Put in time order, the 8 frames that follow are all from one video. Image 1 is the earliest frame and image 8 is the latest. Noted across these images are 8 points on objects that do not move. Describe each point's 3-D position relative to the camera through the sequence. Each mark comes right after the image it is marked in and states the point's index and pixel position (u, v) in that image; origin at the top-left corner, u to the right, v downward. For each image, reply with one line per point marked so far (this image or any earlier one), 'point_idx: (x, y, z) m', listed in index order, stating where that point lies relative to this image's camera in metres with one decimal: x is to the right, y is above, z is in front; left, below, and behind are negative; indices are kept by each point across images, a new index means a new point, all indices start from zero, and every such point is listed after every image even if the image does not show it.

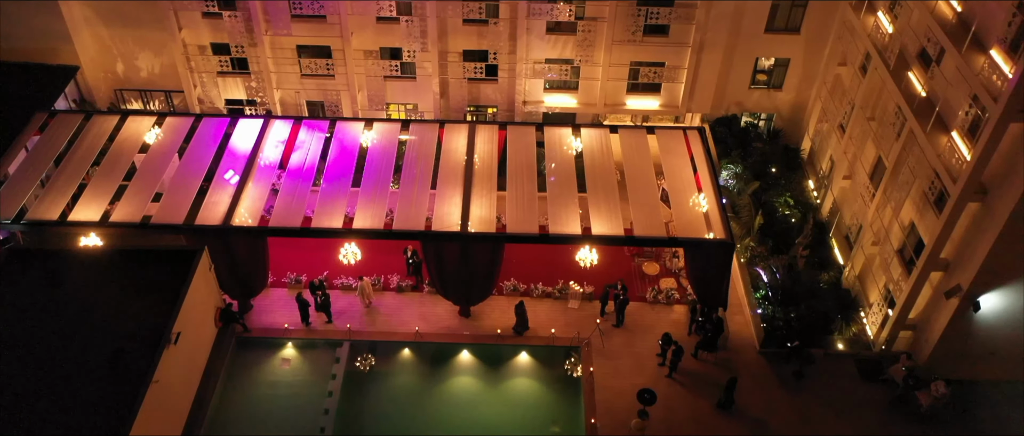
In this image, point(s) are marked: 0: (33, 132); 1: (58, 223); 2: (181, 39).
0: (-8.1, +1.5, +14.8) m
1: (-6.6, -0.1, +12.9) m
2: (-6.3, +3.4, +16.8) m
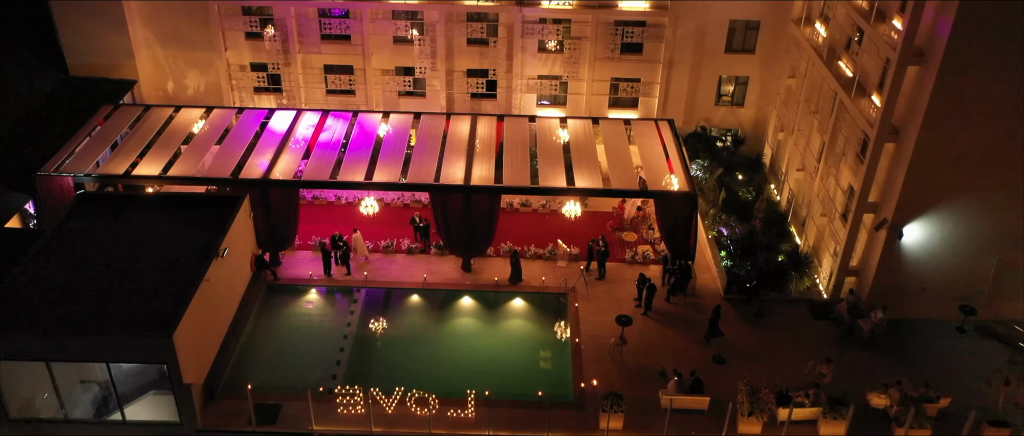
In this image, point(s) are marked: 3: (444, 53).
0: (-8.2, +2.0, +17.4) m
1: (-6.7, +0.7, +15.3) m
2: (-6.4, +3.5, +19.6) m
3: (-1.5, +3.6, +19.4) m
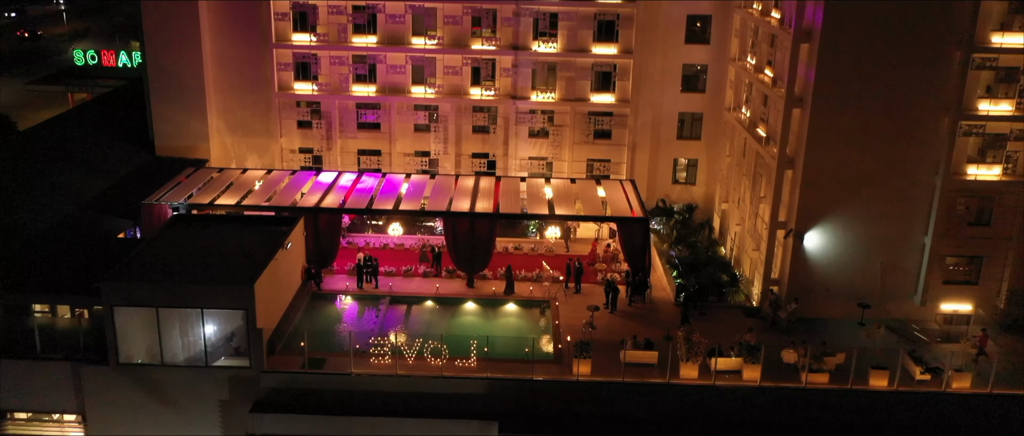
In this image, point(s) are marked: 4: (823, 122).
0: (-8.3, +1.1, +22.2) m
1: (-6.9, +0.3, +19.9) m
2: (-6.5, +2.1, +24.7) m
3: (-1.6, +2.2, +24.6) m
4: (+6.2, +1.9, +17.6) m
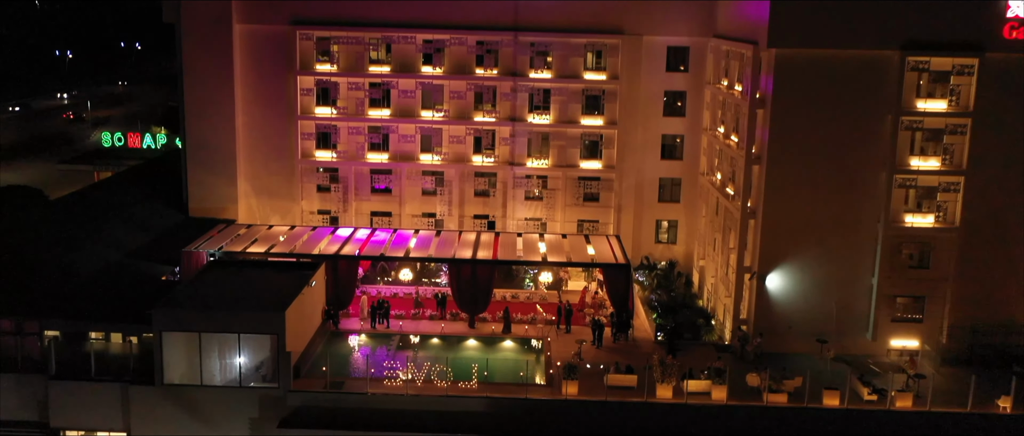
0: (-8.4, -0.4, +24.9) m
1: (-6.9, -0.9, +22.4) m
2: (-6.6, +0.4, +27.4) m
3: (-1.7, +0.5, +27.3) m
4: (+6.2, +0.9, +20.4) m
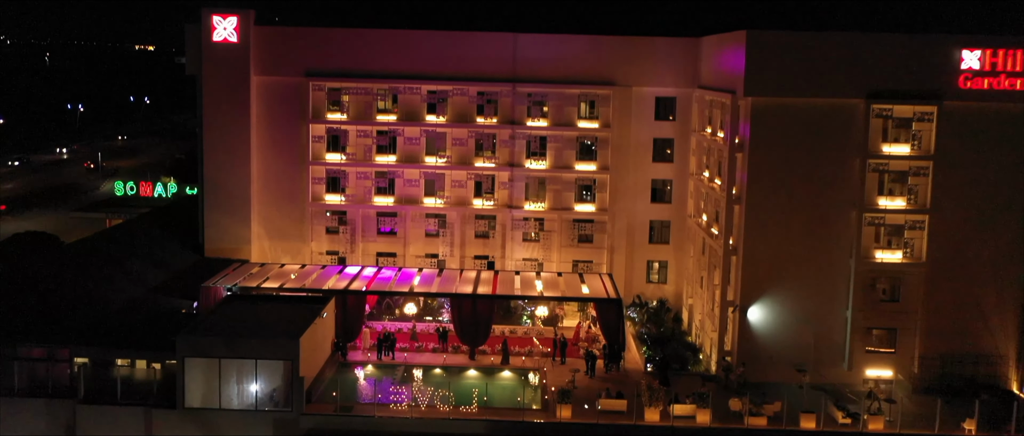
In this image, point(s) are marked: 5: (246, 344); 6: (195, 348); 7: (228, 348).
0: (-8.5, -1.6, +26.4) m
1: (-7.0, -1.9, +23.9) m
2: (-6.6, -0.9, +29.0) m
3: (-1.8, -0.8, +28.9) m
4: (+6.1, +0.1, +22.0) m
5: (-6.0, -2.9, +19.9) m
6: (-7.2, -2.9, +19.9) m
7: (-6.4, -2.9, +19.9) m
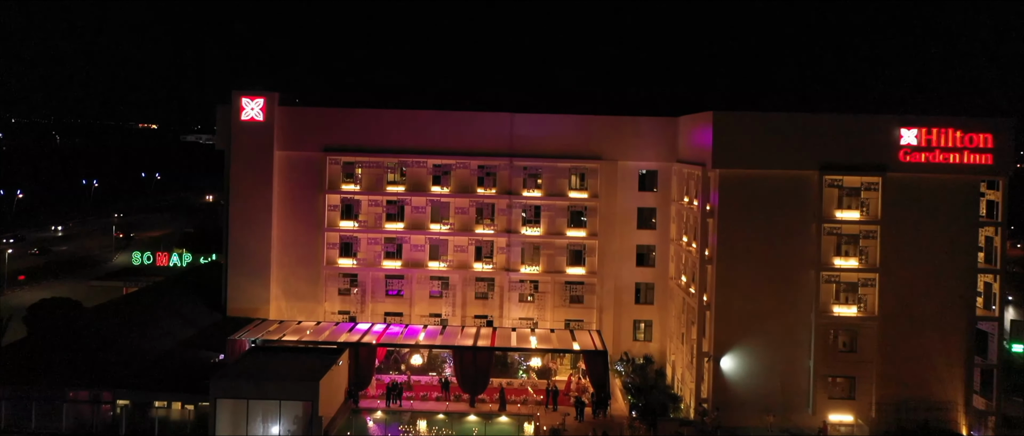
0: (-8.6, -3.6, +28.9) m
1: (-7.1, -3.7, +26.4) m
2: (-6.7, -3.2, +31.6) m
3: (-1.9, -3.0, +31.5) m
4: (+6.0, -1.6, +24.7) m
5: (-6.1, -4.3, +22.3) m
6: (-7.3, -4.4, +22.3) m
7: (-6.5, -4.4, +22.3) m
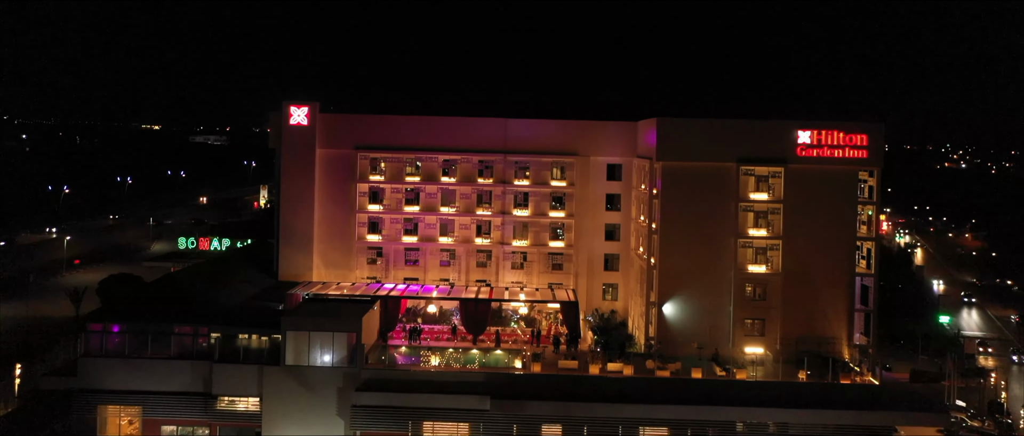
0: (-8.8, -2.9, +36.8) m
1: (-7.3, -3.0, +34.3) m
2: (-7.0, -2.5, +39.4) m
3: (-2.1, -2.3, +39.4) m
4: (+5.8, -0.9, +32.6) m
5: (-6.4, -3.6, +30.2) m
6: (-7.5, -3.7, +30.2) m
7: (-6.8, -3.7, +30.2) m
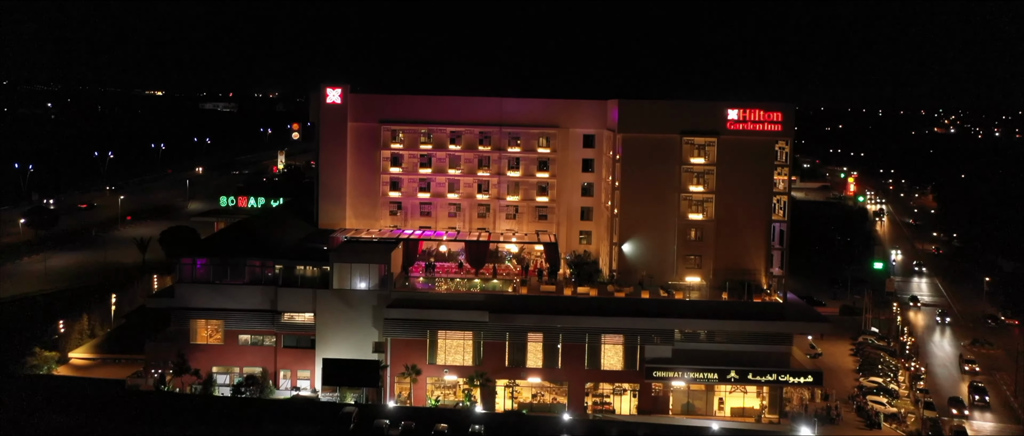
0: (-9.1, -0.8, +46.2) m
1: (-7.7, -1.0, +43.7) m
2: (-7.3, -0.2, +48.9) m
3: (-2.4, -0.1, +48.8) m
4: (+5.5, +1.1, +41.9) m
5: (-6.7, -1.7, +39.6) m
6: (-7.8, -1.8, +39.7) m
7: (-7.1, -1.8, +39.6) m
